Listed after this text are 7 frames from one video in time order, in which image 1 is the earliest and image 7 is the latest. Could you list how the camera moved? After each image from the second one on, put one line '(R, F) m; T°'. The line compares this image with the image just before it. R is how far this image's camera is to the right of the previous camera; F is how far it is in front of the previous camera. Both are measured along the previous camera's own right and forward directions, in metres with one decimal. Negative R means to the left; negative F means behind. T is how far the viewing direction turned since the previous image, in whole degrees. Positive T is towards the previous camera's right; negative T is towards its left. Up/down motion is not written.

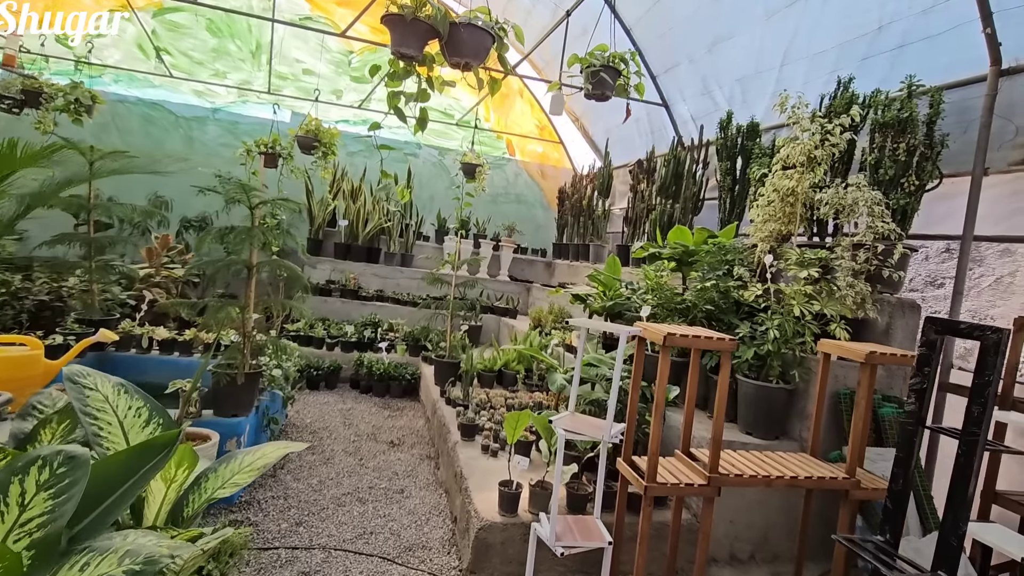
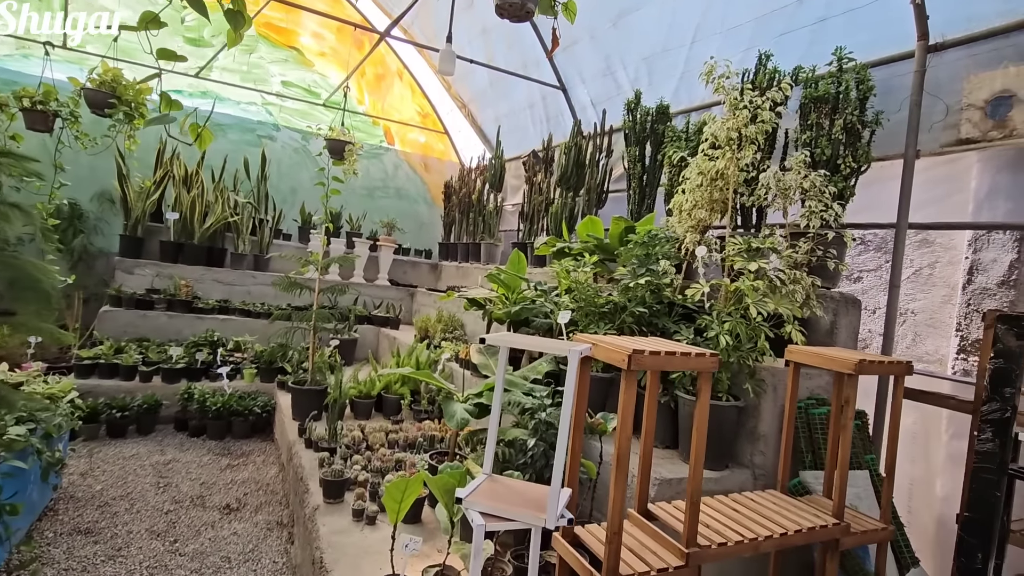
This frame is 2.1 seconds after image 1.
(0.0, +0.7) m; +13°
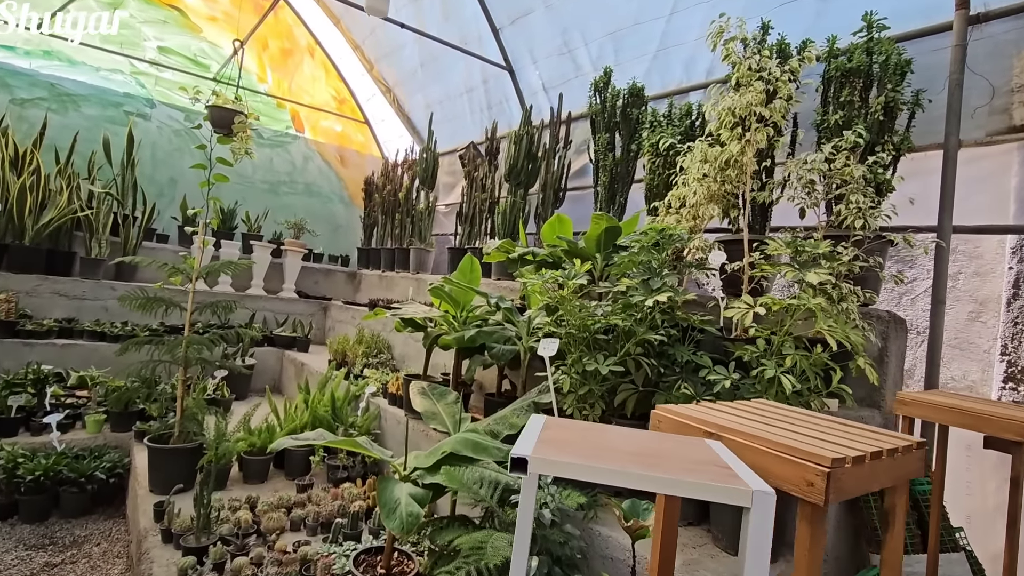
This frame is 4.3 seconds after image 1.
(-0.1, +0.7) m; +9°
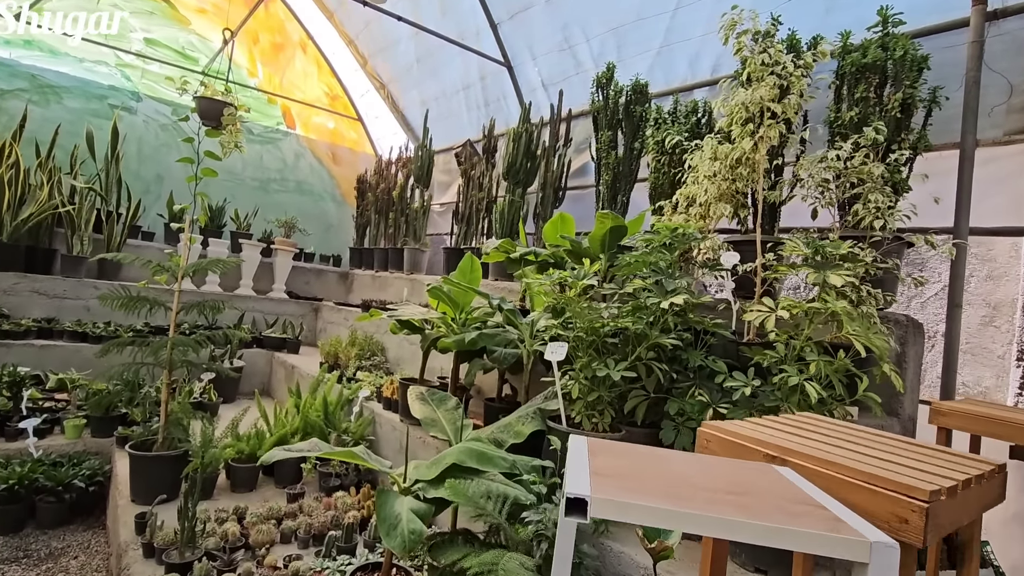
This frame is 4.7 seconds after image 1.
(0.0, +0.1) m; +1°
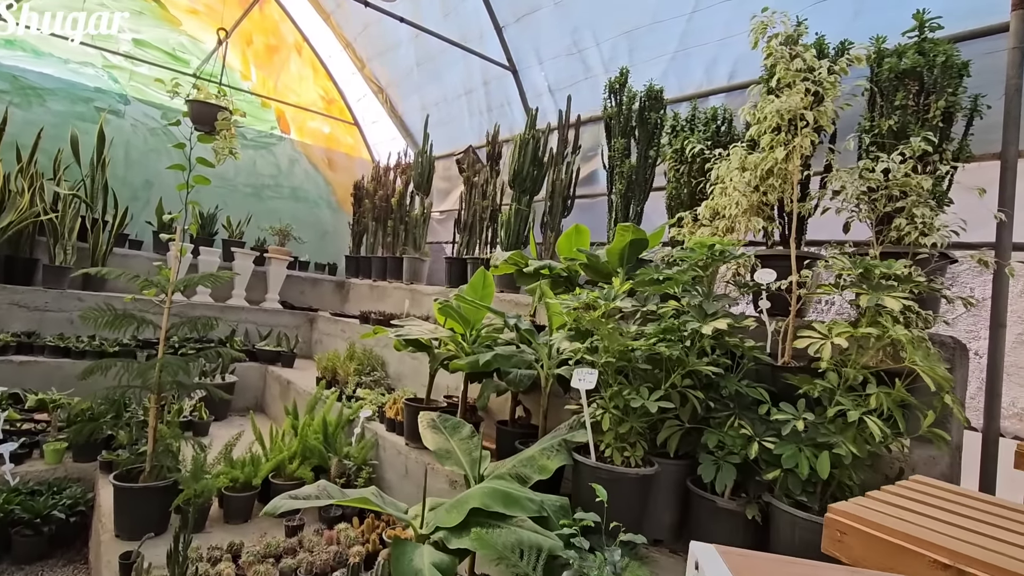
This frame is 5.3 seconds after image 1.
(-0.1, +0.1) m; +1°
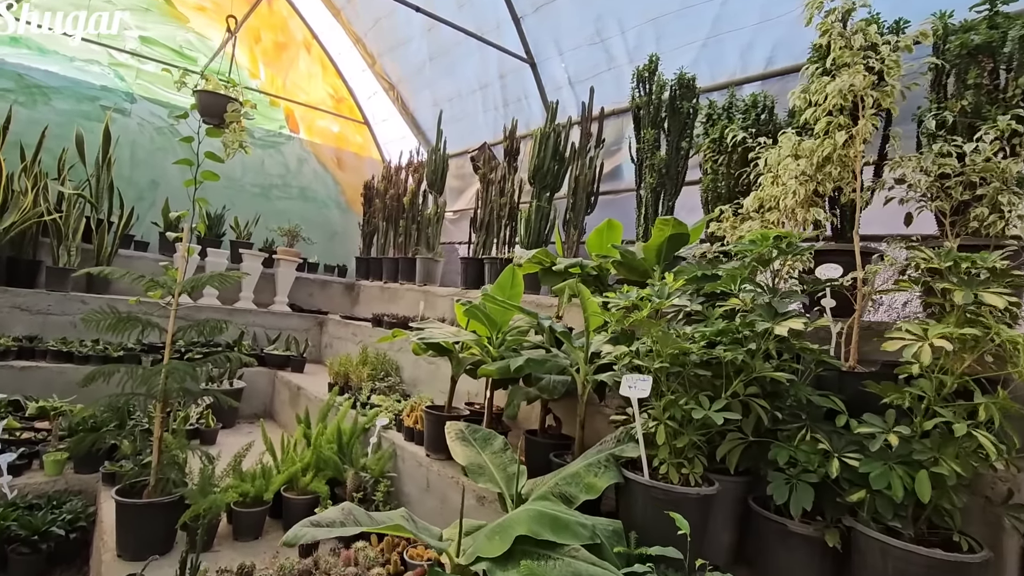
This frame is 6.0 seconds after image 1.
(-0.1, +0.2) m; -1°
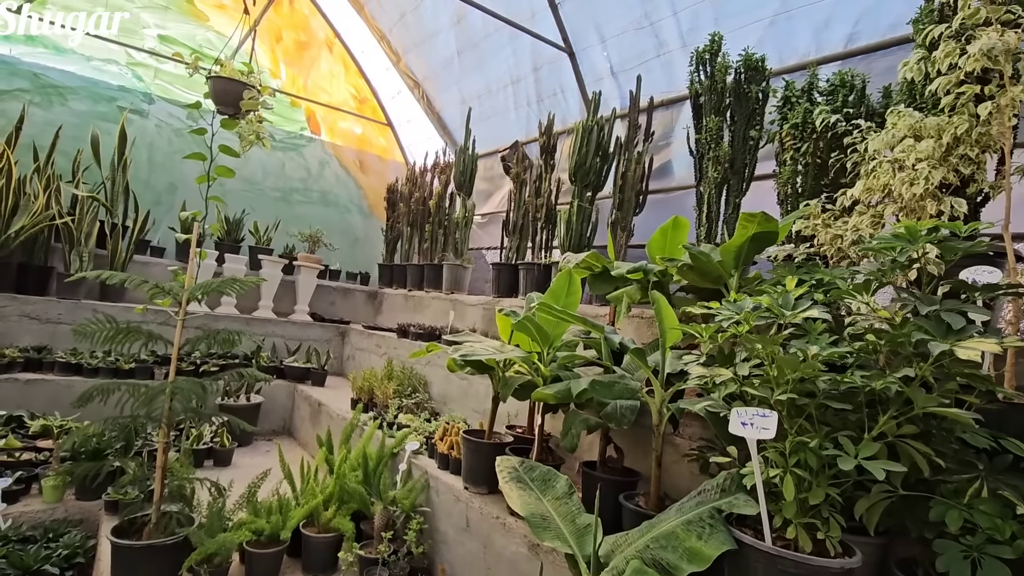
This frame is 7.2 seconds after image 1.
(-0.1, +0.3) m; -2°
